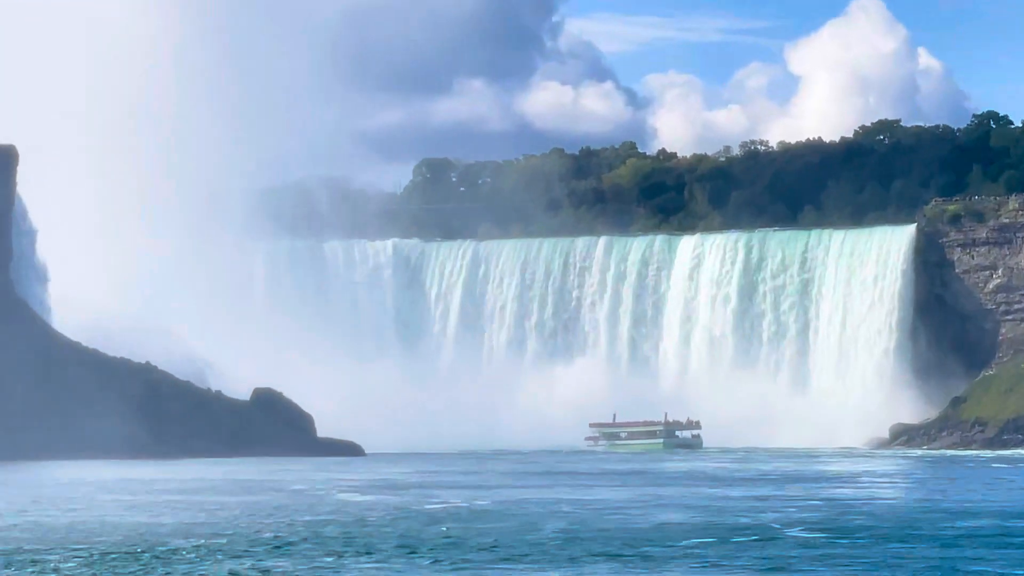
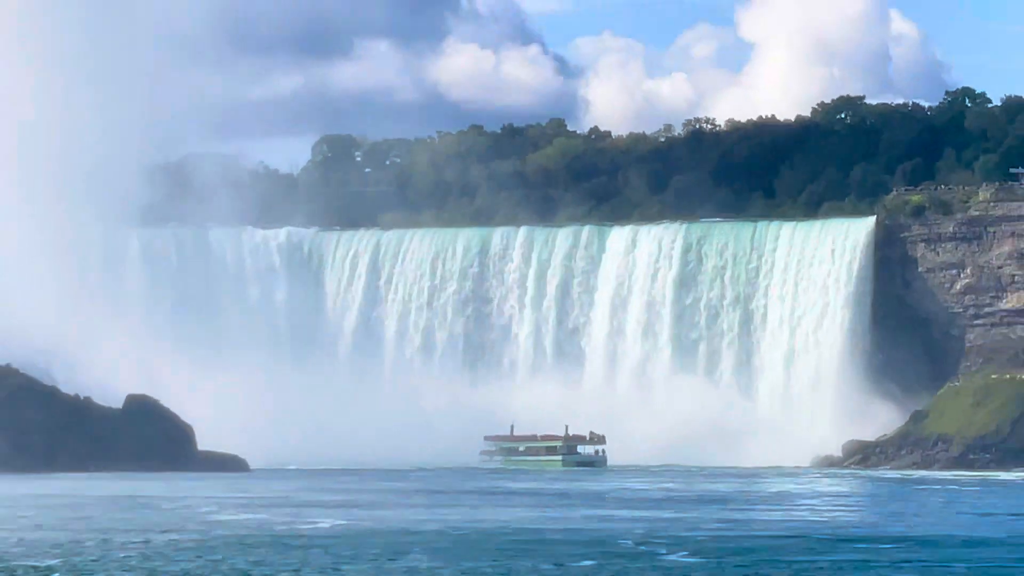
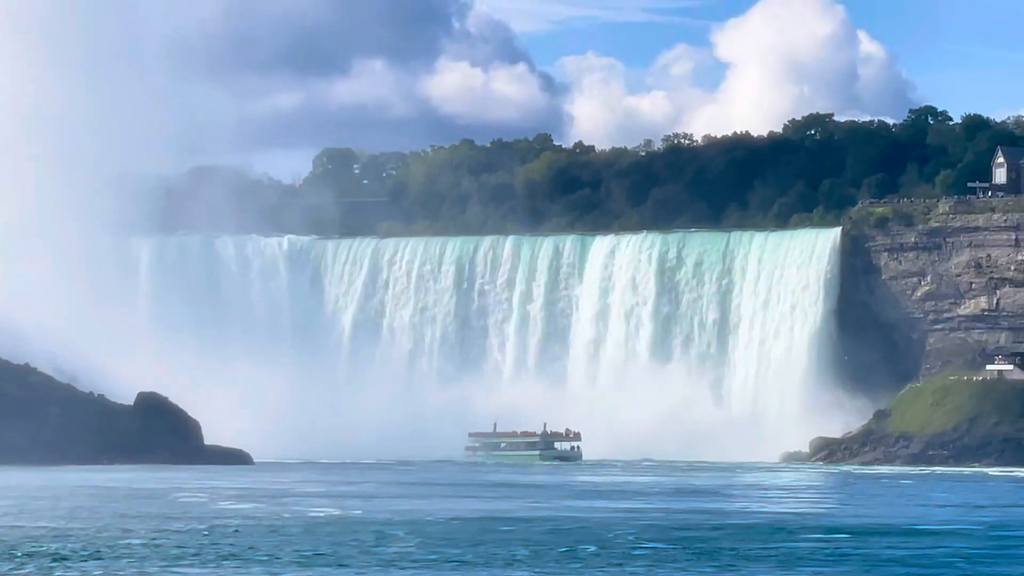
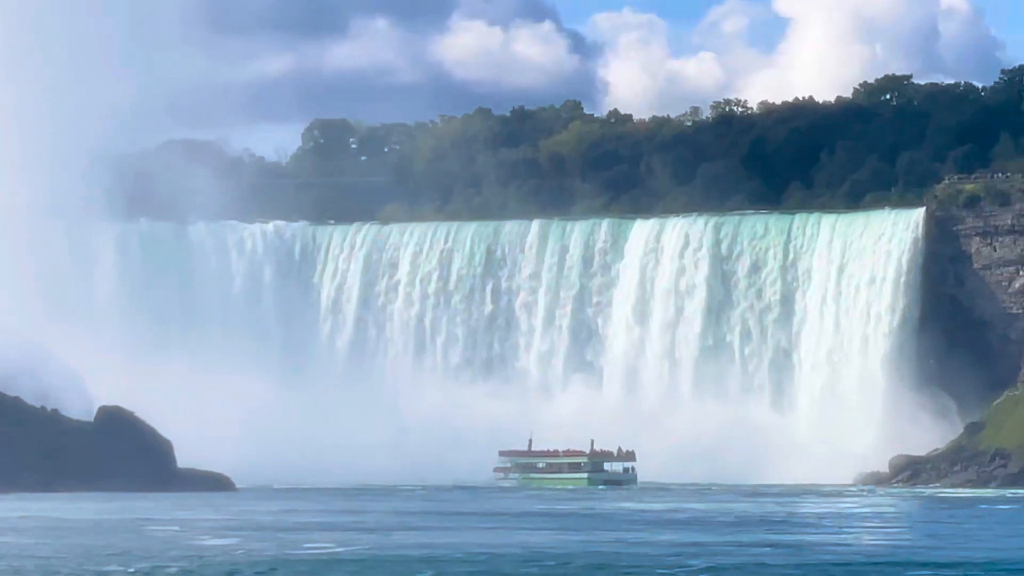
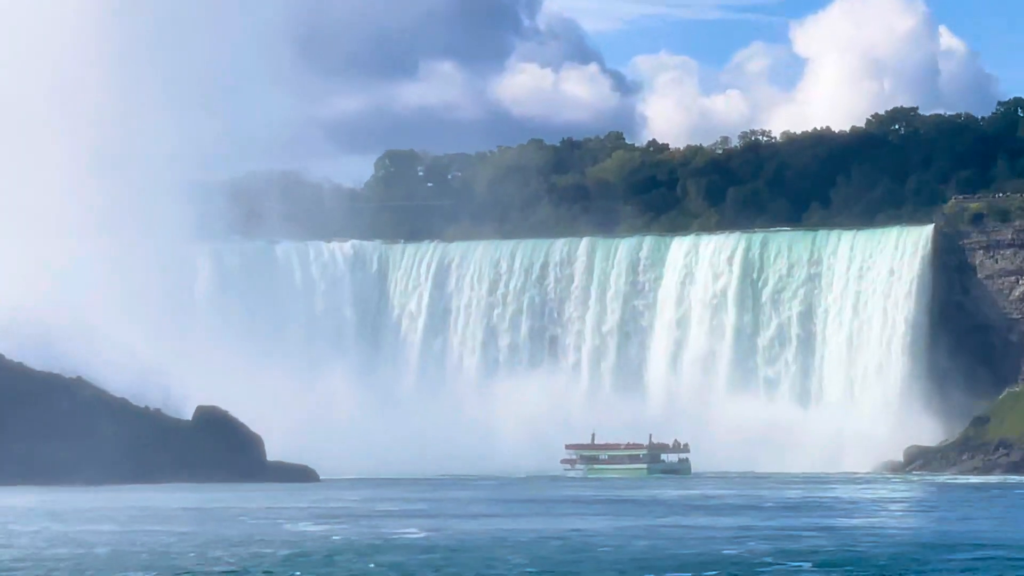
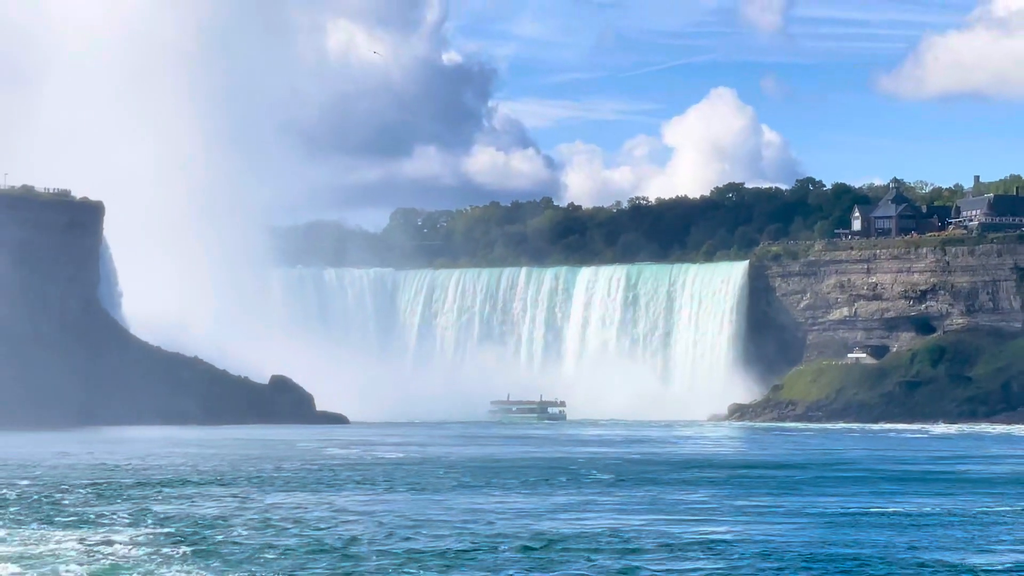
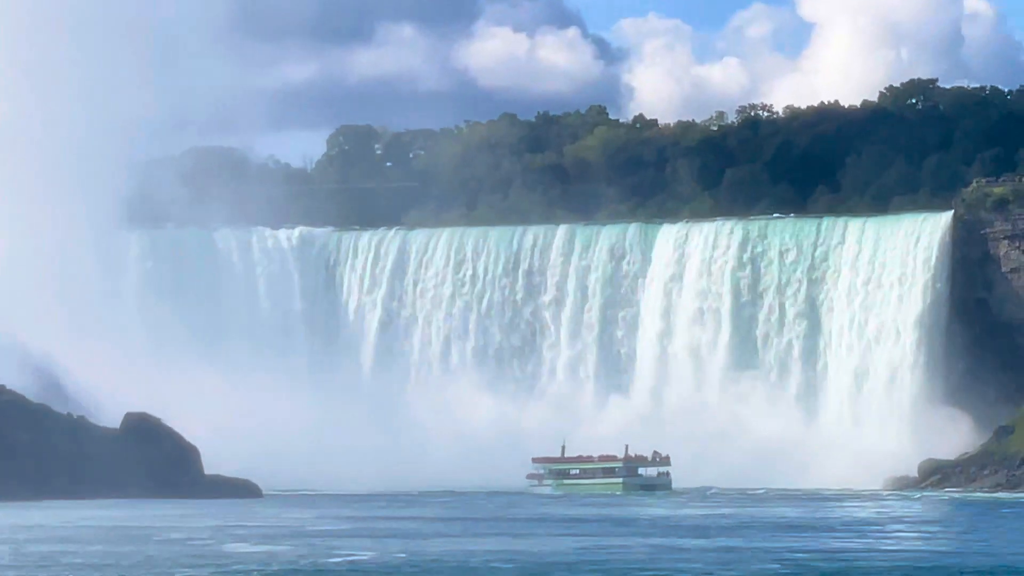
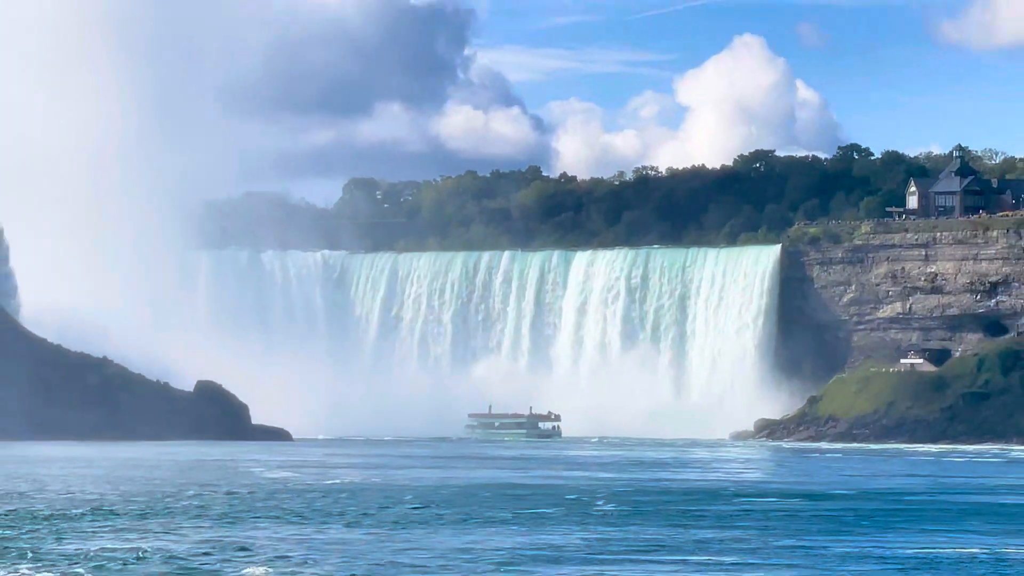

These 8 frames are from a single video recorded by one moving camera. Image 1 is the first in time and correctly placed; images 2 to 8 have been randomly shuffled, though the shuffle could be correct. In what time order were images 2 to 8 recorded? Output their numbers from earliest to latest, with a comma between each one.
5, 7, 4, 2, 3, 8, 6
